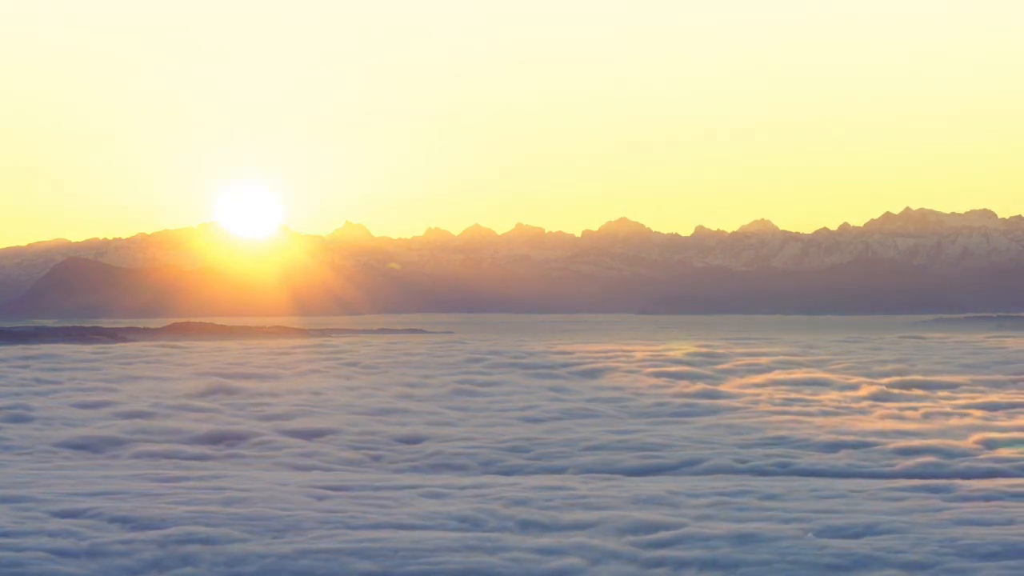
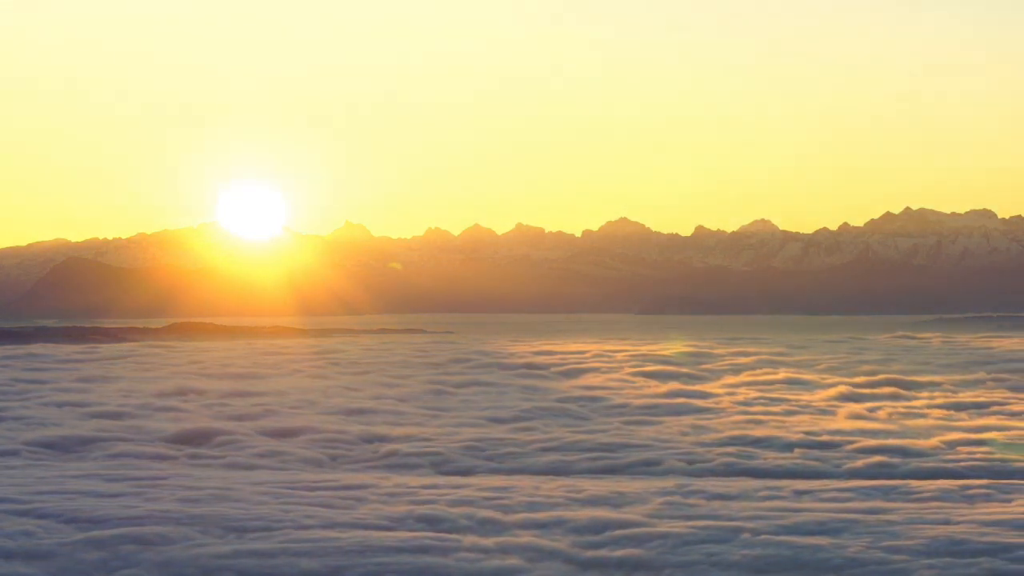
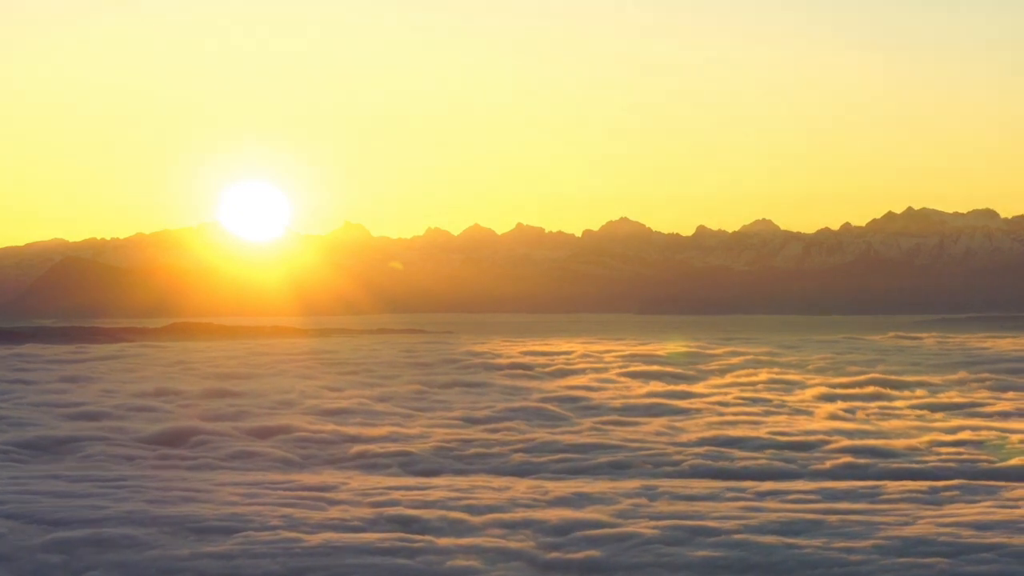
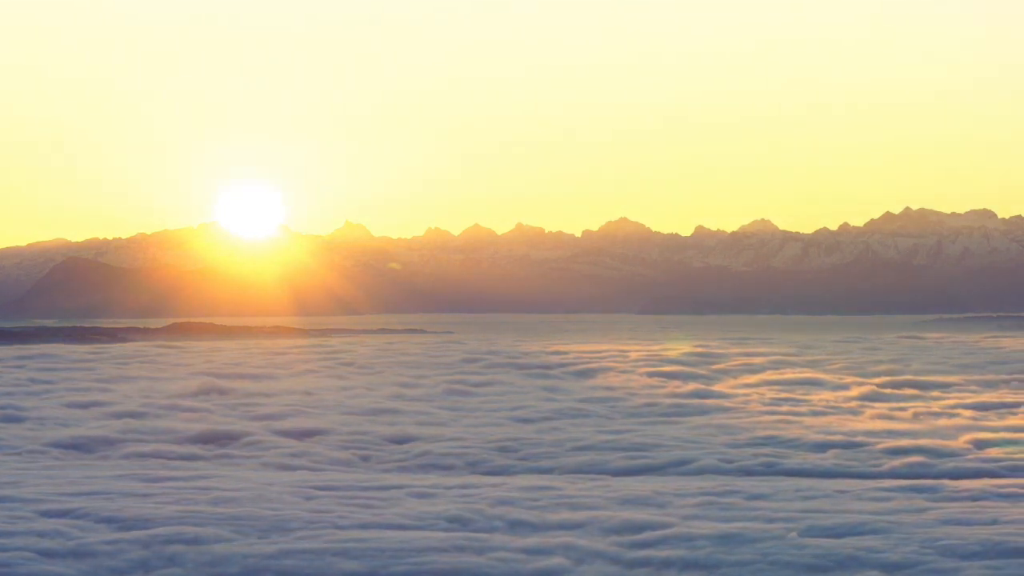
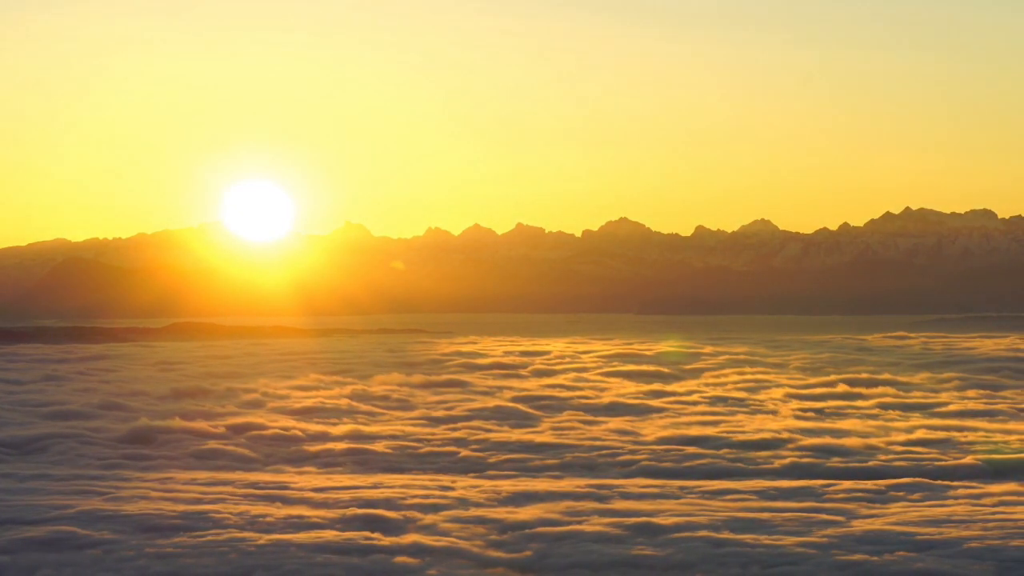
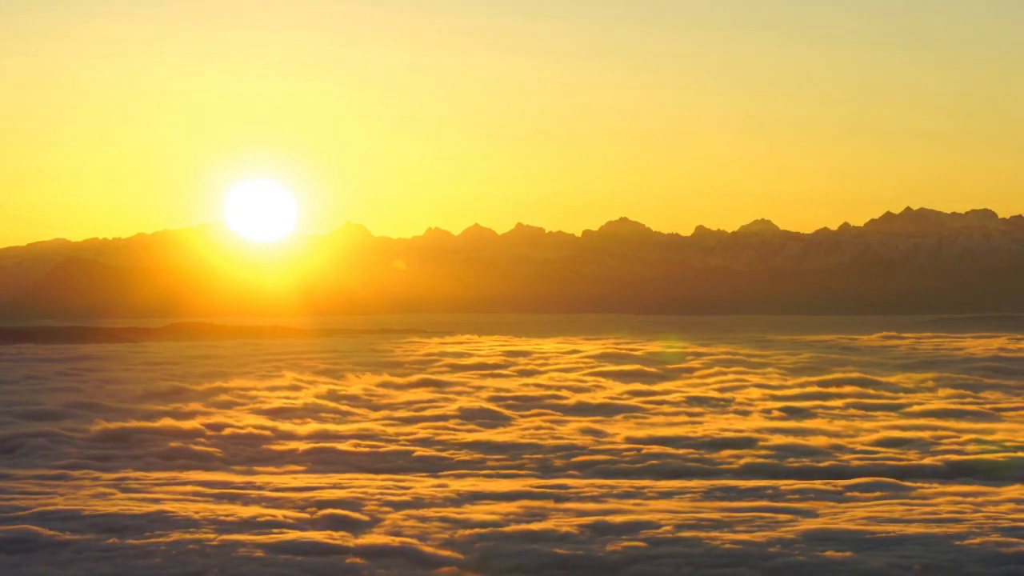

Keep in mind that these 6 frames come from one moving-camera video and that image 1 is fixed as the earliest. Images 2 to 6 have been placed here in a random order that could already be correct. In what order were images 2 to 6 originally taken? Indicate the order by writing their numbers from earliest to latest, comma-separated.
4, 2, 3, 5, 6
